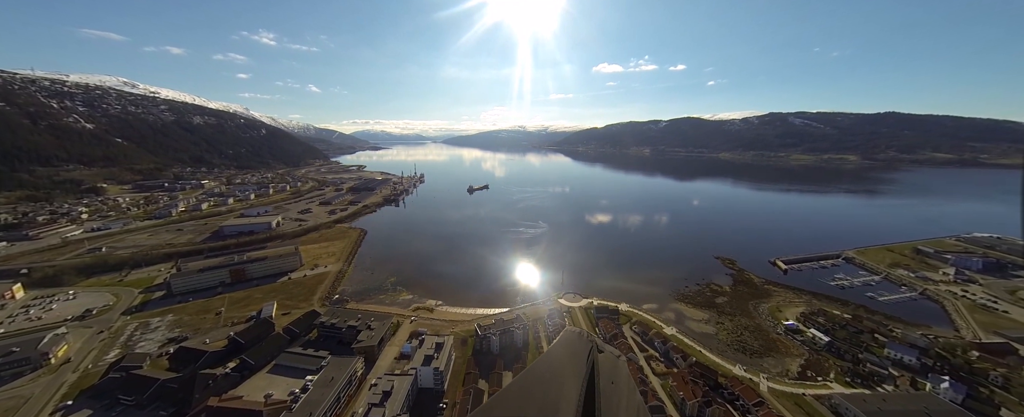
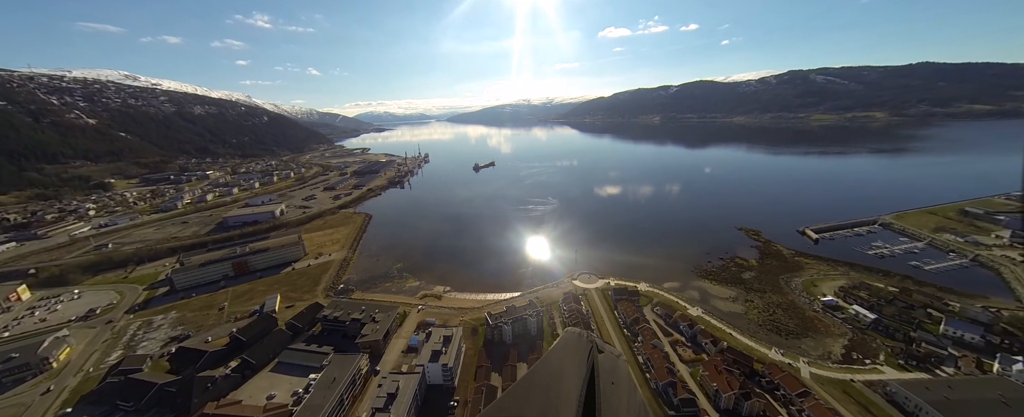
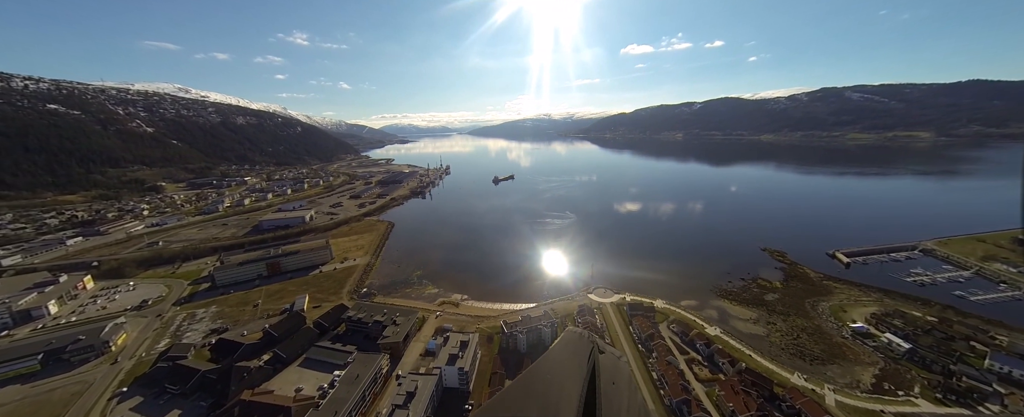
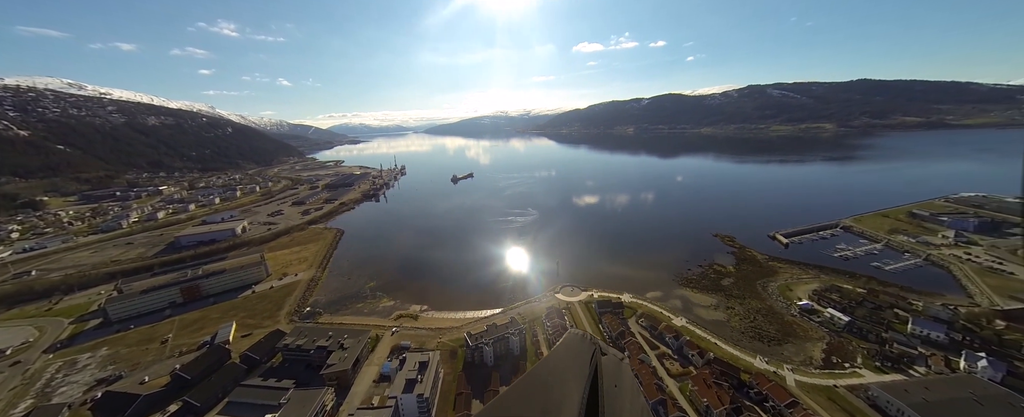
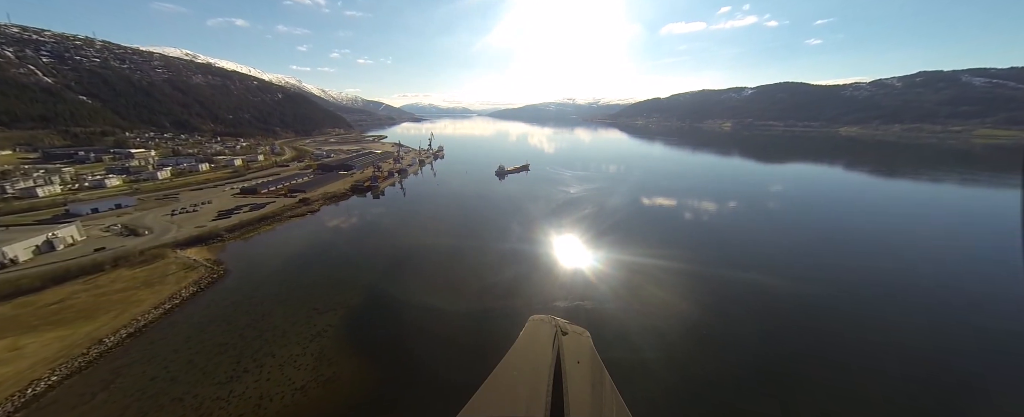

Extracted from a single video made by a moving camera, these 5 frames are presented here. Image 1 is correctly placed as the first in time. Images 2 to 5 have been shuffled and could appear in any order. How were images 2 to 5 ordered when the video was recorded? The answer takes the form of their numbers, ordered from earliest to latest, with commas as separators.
3, 2, 4, 5
